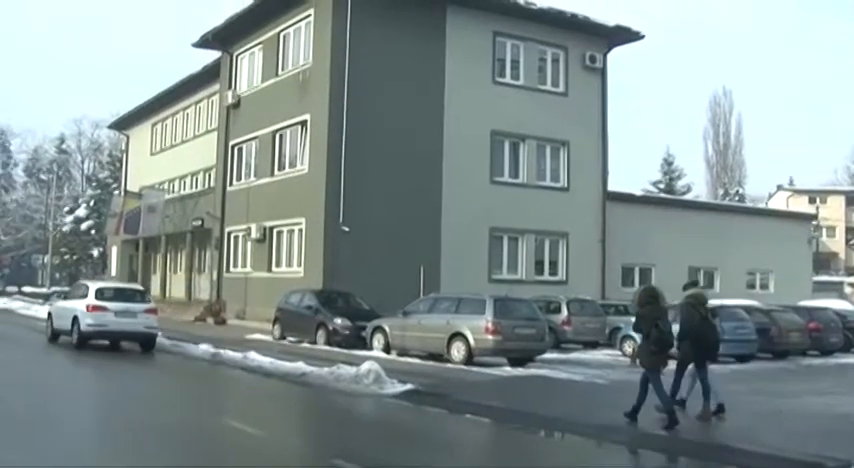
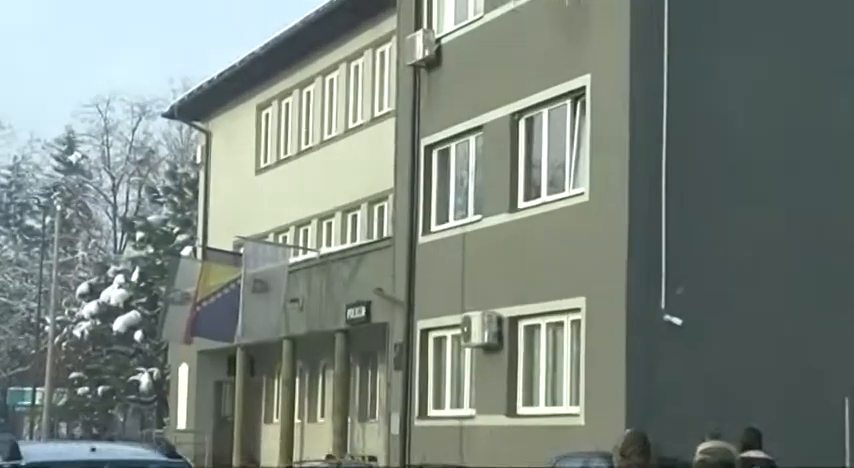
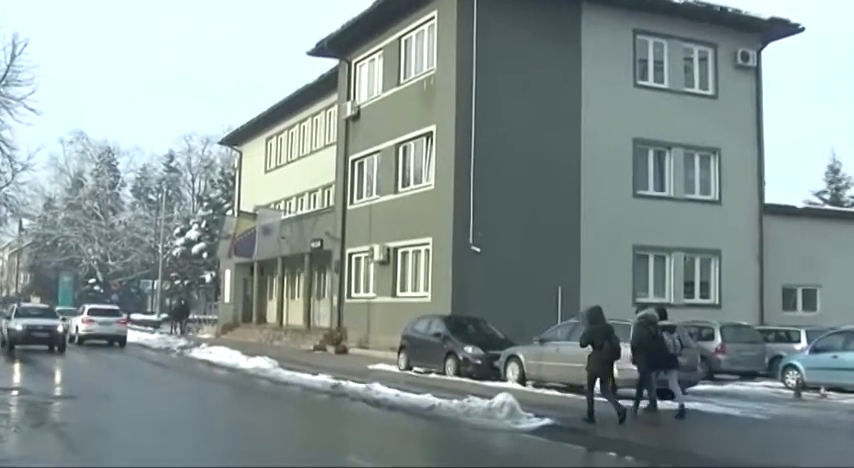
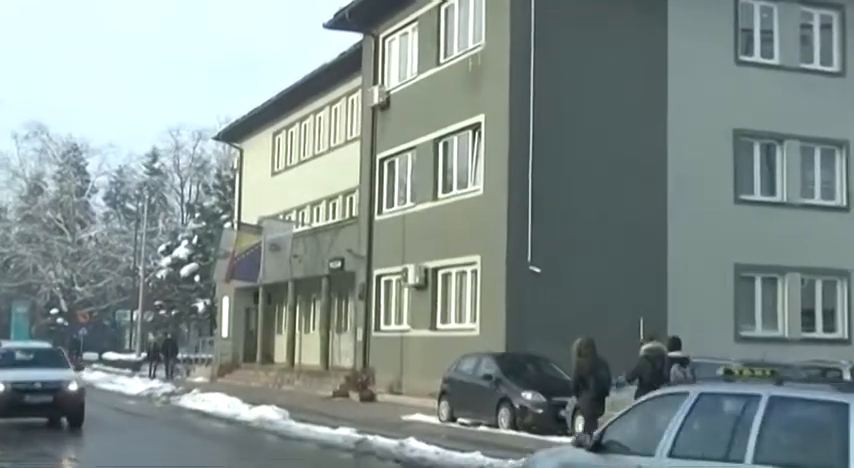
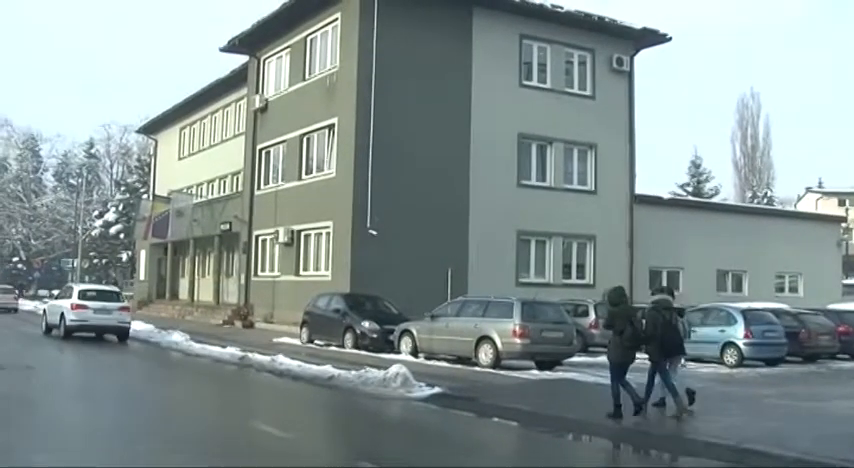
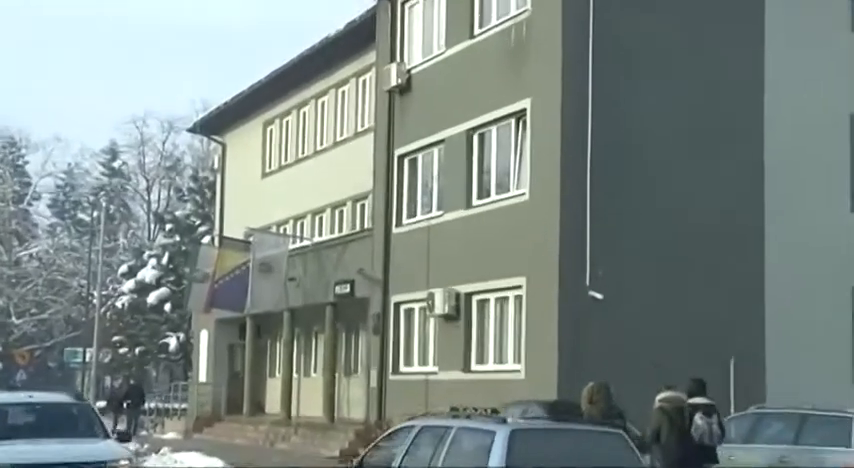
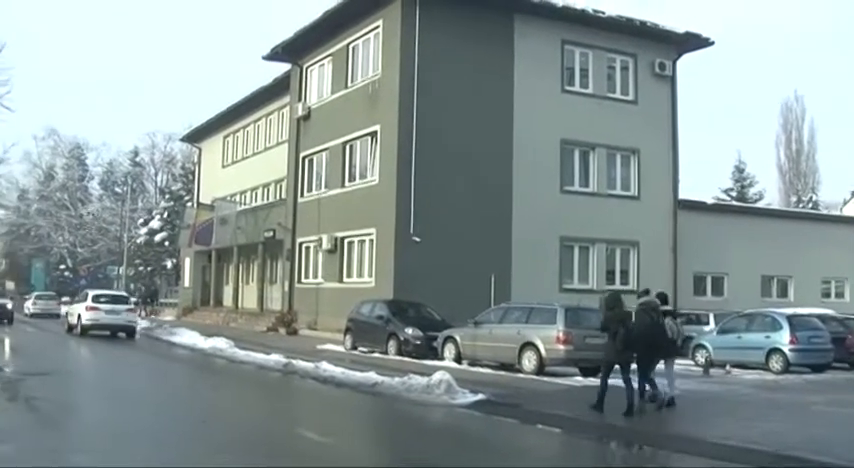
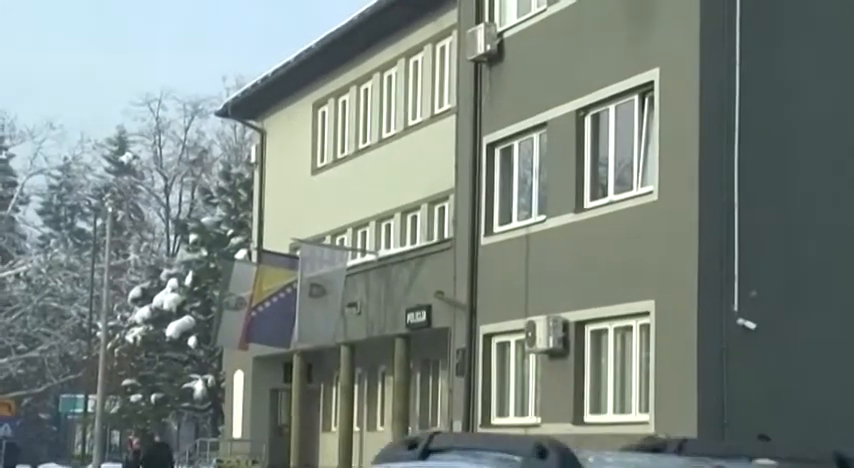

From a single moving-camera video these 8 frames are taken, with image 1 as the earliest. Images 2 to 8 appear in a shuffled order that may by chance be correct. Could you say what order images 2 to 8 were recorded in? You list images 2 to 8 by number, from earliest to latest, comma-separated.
5, 7, 3, 4, 6, 2, 8
